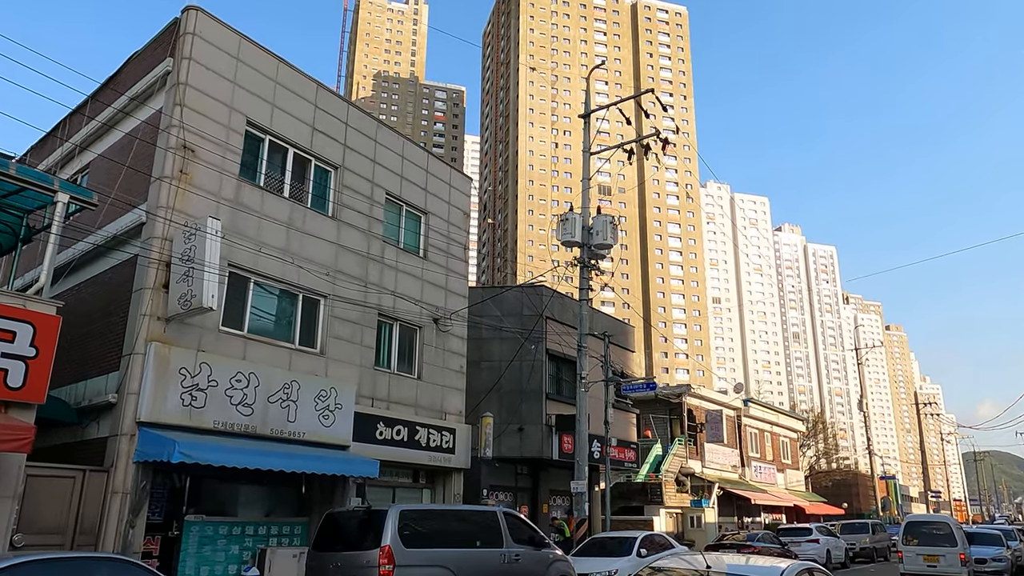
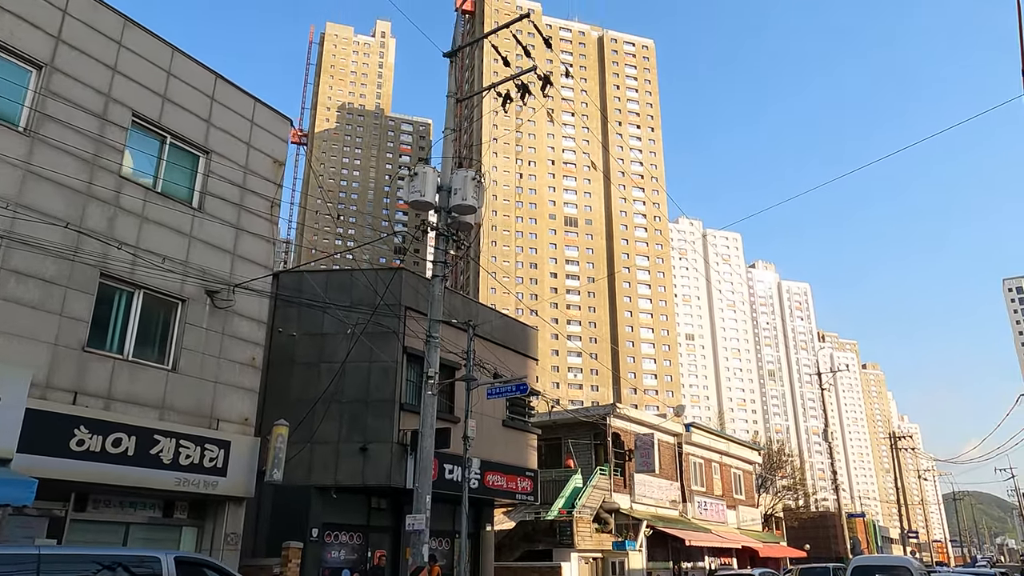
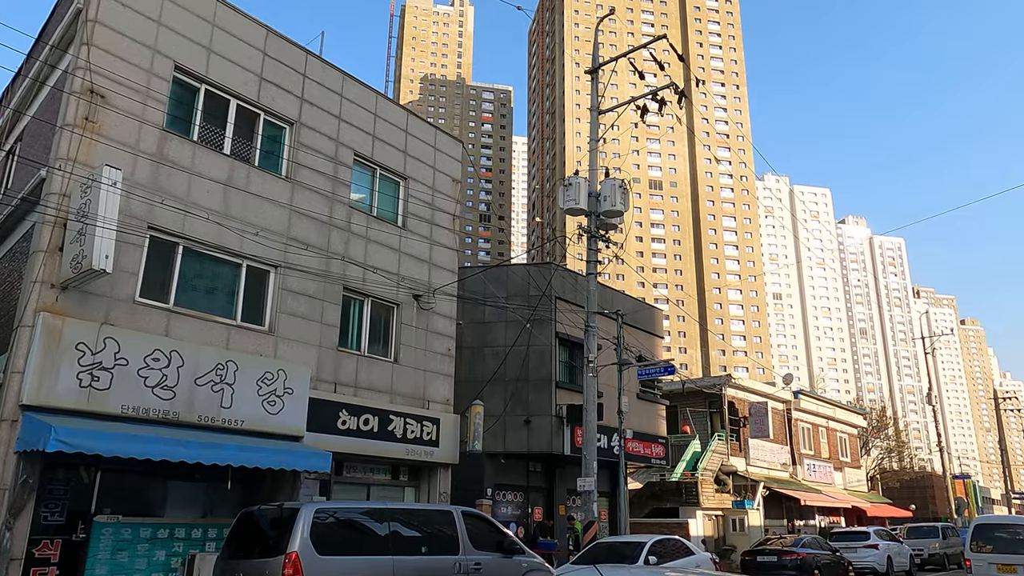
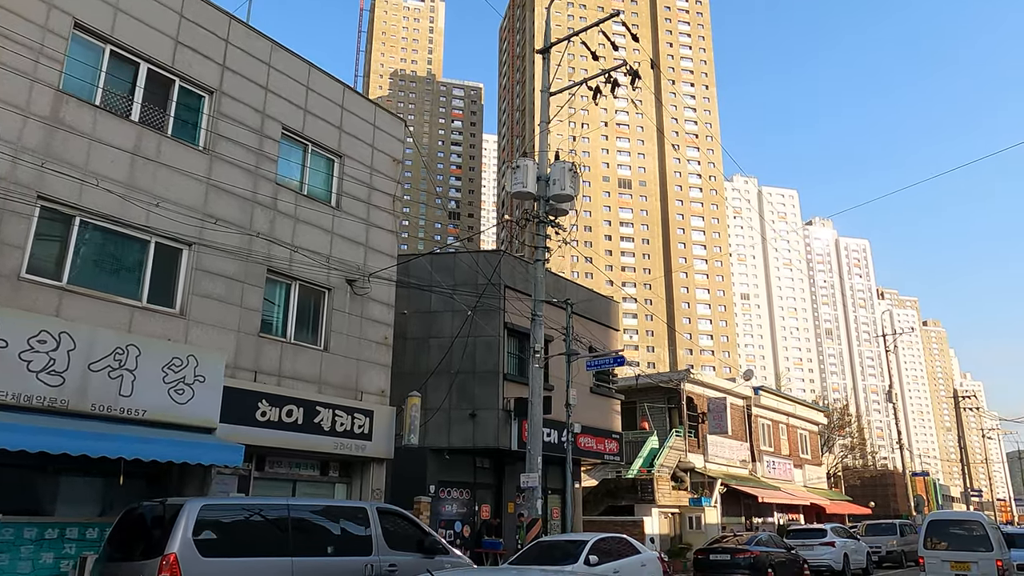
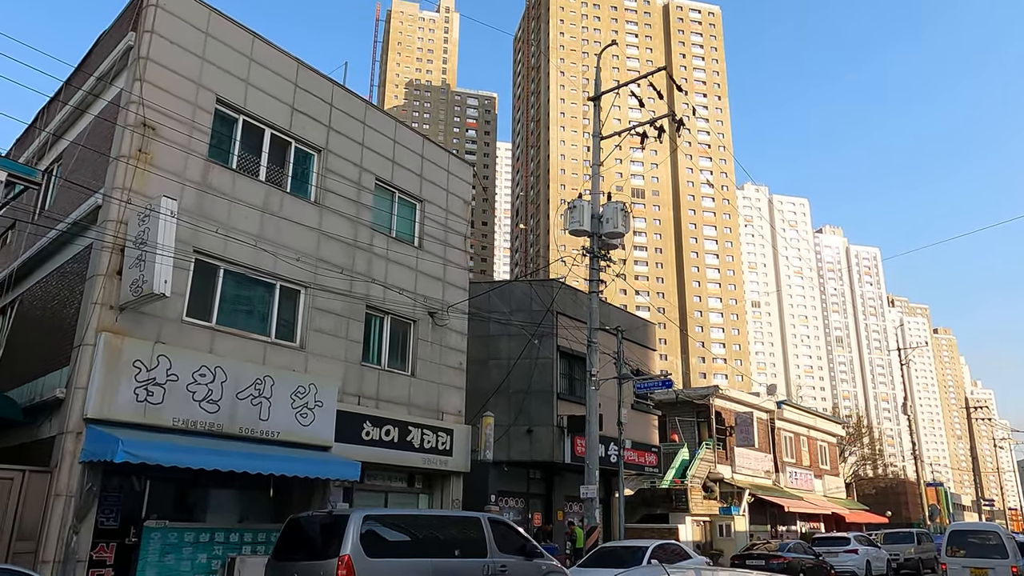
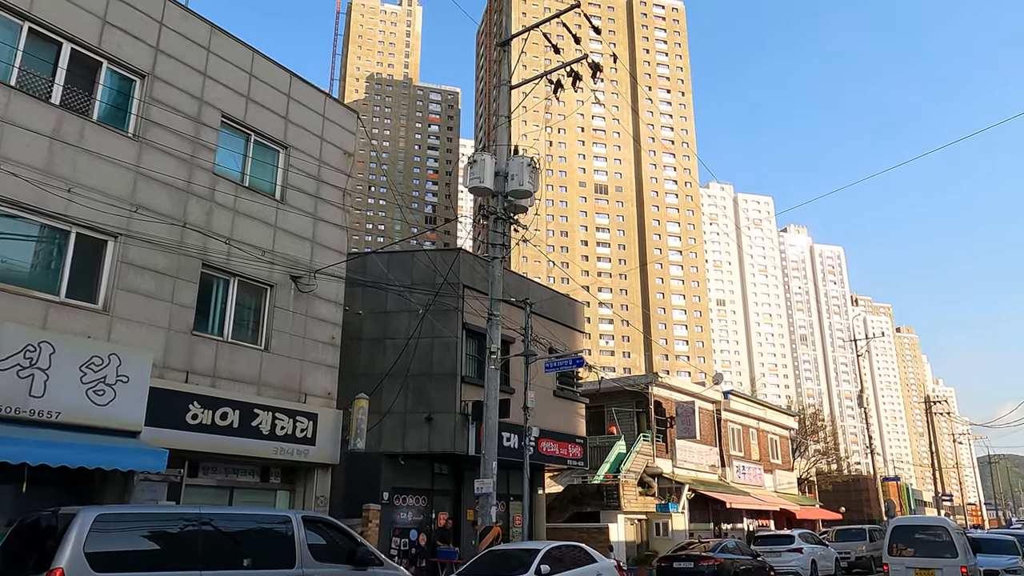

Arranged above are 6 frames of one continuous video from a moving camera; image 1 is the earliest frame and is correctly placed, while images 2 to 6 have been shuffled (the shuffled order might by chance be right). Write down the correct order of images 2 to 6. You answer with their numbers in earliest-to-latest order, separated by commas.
5, 3, 4, 6, 2
